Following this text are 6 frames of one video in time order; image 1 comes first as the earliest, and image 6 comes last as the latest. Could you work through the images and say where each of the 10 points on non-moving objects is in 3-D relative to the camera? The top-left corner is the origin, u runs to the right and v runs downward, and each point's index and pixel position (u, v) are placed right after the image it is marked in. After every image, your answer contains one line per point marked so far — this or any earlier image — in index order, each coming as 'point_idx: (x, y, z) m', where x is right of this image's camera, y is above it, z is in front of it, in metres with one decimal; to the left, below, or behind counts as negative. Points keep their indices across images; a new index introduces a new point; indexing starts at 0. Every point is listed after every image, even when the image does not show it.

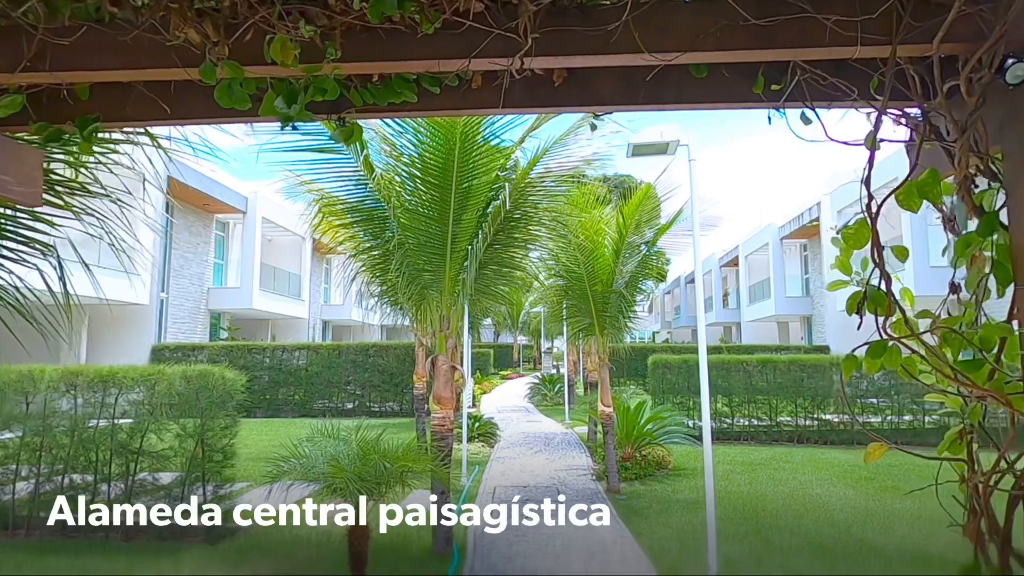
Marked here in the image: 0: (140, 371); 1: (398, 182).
0: (-2.9, -0.7, +5.0) m
1: (-0.8, +0.7, +4.4) m
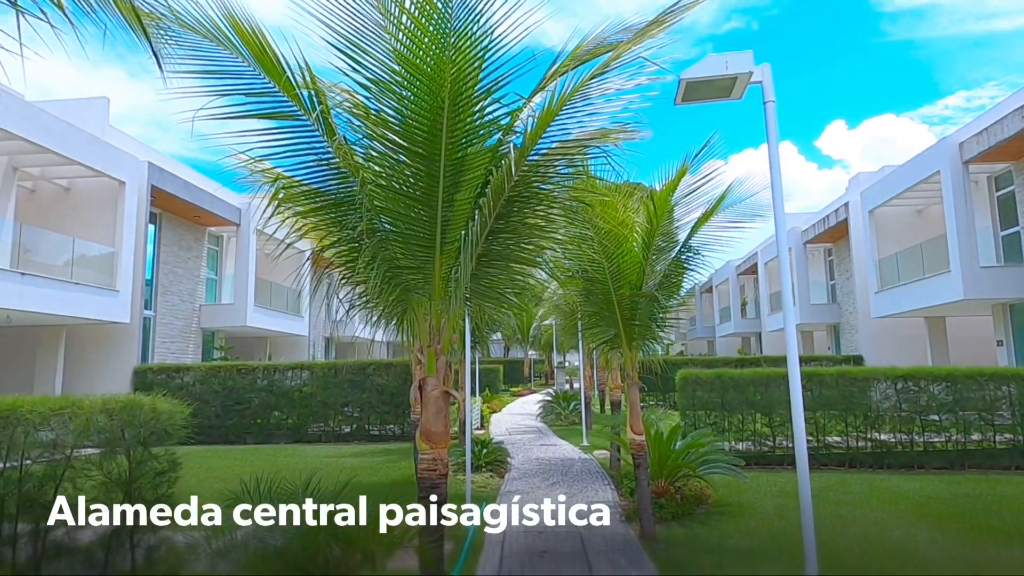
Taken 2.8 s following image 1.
0: (-2.8, -0.7, +4.0) m
1: (-0.8, +0.7, +3.4) m
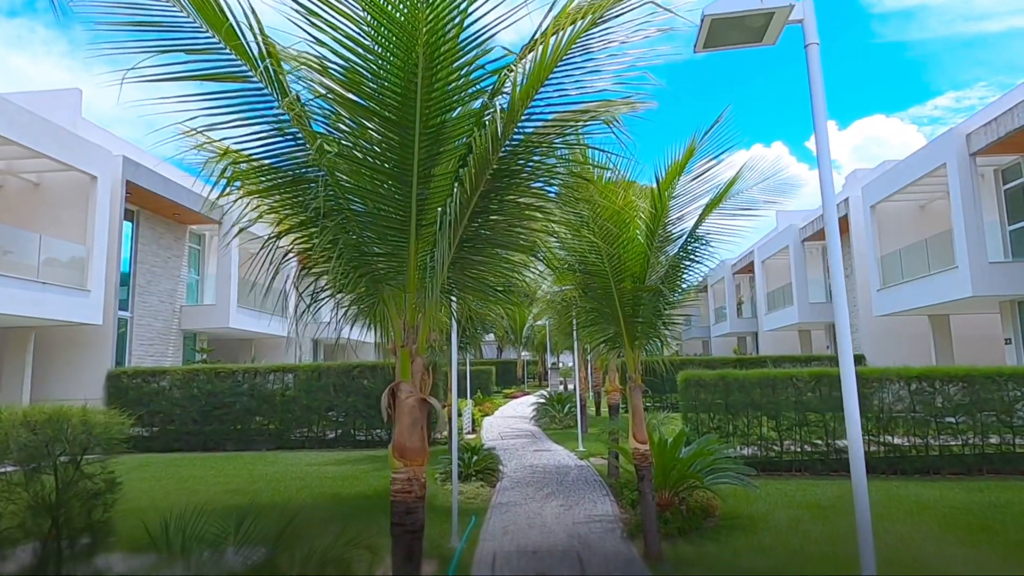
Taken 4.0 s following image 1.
0: (-2.9, -0.7, +3.4) m
1: (-0.8, +0.8, +2.9) m
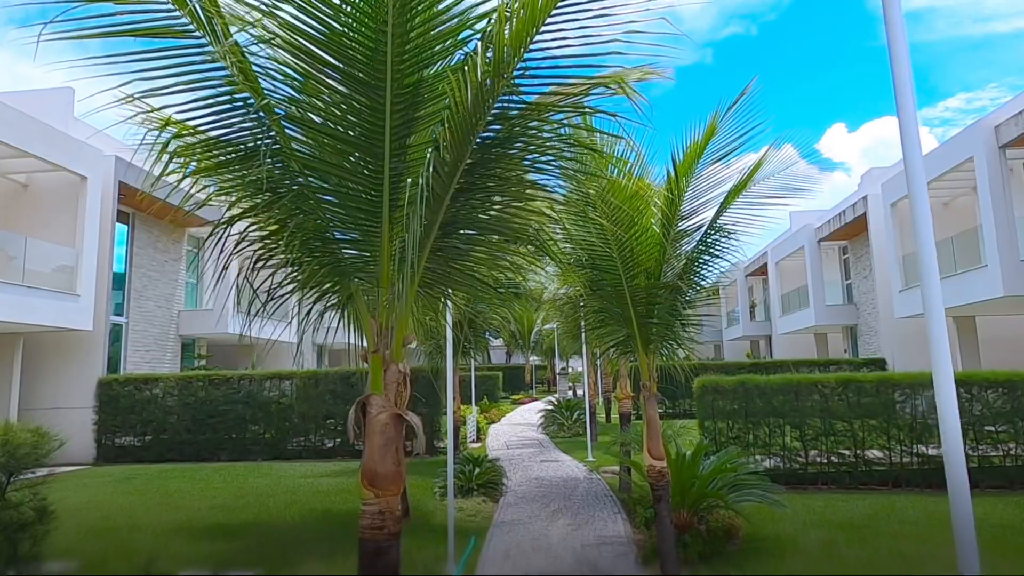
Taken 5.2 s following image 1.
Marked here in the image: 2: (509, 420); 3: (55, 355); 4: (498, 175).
0: (-2.9, -0.7, +3.0) m
1: (-0.9, +0.8, +2.4) m
2: (-0.1, -3.5, +16.9) m
3: (-8.1, -1.2, +11.3) m
4: (-0.1, +0.5, +2.7) m
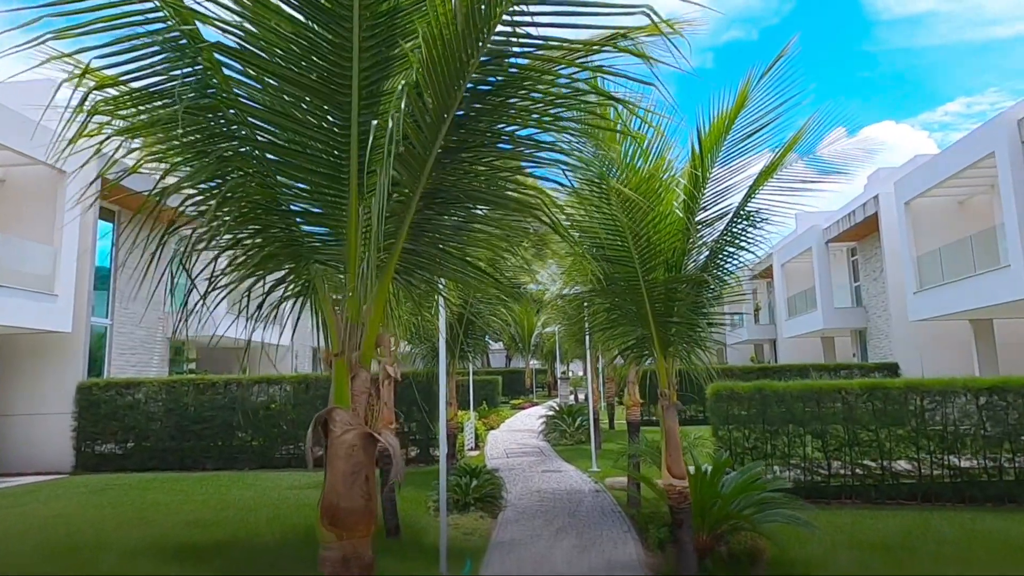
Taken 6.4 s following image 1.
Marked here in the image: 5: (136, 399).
0: (-2.9, -0.6, +2.5) m
1: (-0.8, +0.8, +1.9) m
2: (-0.1, -3.5, +16.3) m
3: (-8.1, -1.2, +10.8) m
4: (-0.1, +0.5, +2.2) m
5: (-6.3, -1.9, +10.6) m
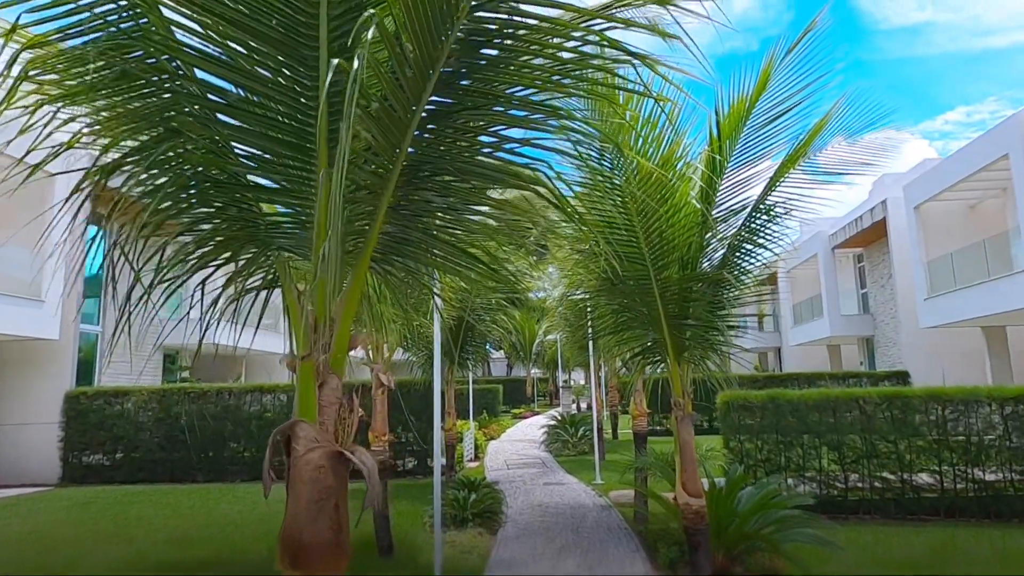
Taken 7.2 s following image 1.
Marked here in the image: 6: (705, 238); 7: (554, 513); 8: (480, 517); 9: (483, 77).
0: (-2.9, -0.6, +2.1) m
1: (-0.9, +0.9, +1.6) m
2: (0.0, -3.7, +16.0) m
3: (-8.1, -1.3, +10.5) m
4: (-0.1, +0.6, +1.9) m
5: (-6.2, -1.9, +10.3) m
6: (+1.1, +0.3, +3.6) m
7: (+0.5, -2.3, +6.6) m
8: (-0.3, -2.2, +6.3) m
9: (-0.1, +0.6, +1.8) m
